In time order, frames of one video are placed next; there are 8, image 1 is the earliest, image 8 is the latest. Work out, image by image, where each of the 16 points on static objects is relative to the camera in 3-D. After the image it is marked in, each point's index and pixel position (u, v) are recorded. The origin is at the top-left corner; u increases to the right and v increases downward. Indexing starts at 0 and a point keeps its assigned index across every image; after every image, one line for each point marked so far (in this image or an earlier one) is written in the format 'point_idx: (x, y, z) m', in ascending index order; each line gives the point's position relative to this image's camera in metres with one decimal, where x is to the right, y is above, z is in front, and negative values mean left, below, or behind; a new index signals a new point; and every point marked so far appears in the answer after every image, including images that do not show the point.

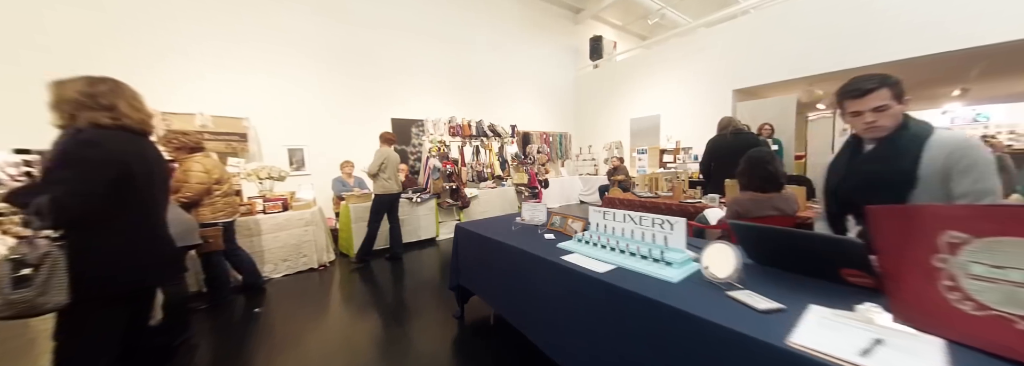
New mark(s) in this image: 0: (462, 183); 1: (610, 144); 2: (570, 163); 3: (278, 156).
0: (-0.7, 0.0, +4.3) m
1: (+2.5, +0.9, +7.1) m
2: (+1.7, +0.5, +7.9) m
3: (-3.2, +0.4, +4.1) m
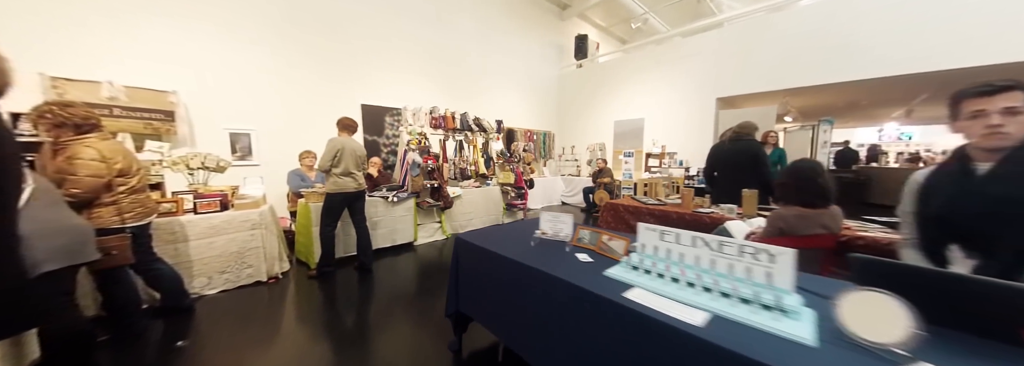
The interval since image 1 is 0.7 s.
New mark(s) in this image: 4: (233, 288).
0: (-0.9, 0.0, +3.8) m
1: (+2.0, +0.9, +7.0) m
2: (+1.1, +0.5, +7.7) m
3: (-3.3, +0.5, +3.4) m
4: (-2.3, -0.9, +2.5) m
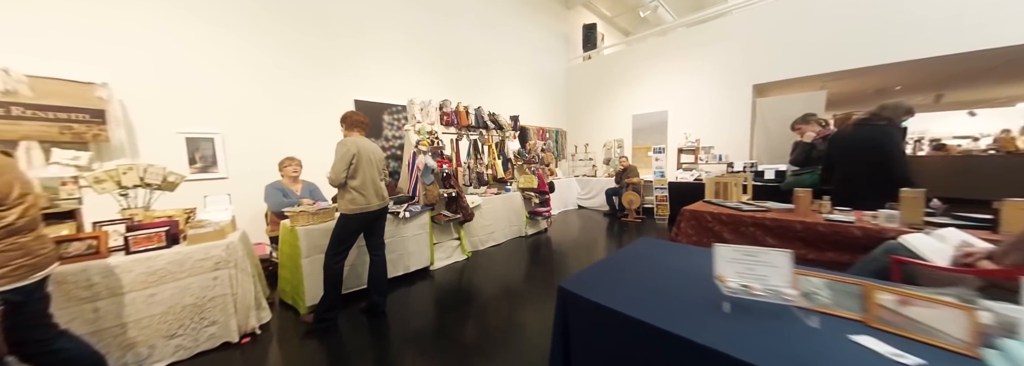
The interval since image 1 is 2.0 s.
0: (-0.5, -0.1, +3.2) m
1: (+2.1, +0.9, +6.5) m
2: (+1.2, +0.5, +7.2) m
3: (-3.0, +0.3, +2.6) m
4: (-1.9, -1.0, +1.8) m
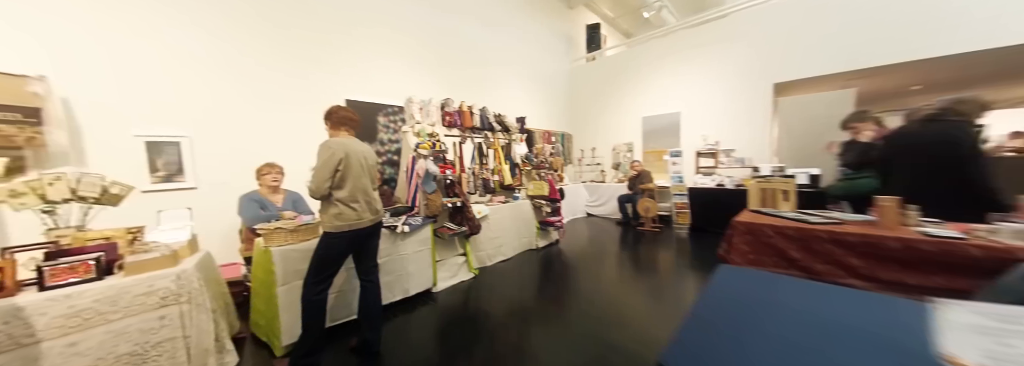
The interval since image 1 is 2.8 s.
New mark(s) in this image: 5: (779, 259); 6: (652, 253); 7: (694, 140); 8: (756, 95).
0: (-0.4, -0.1, +2.8) m
1: (+2.2, +0.8, +6.2) m
2: (+1.3, +0.3, +6.8) m
3: (-2.9, +0.2, +2.2) m
4: (-1.7, -1.1, +1.4) m
5: (+1.6, -0.5, +1.8) m
6: (+1.8, -0.9, +3.9) m
7: (+3.2, +0.7, +5.2) m
8: (+3.7, +1.3, +4.6) m
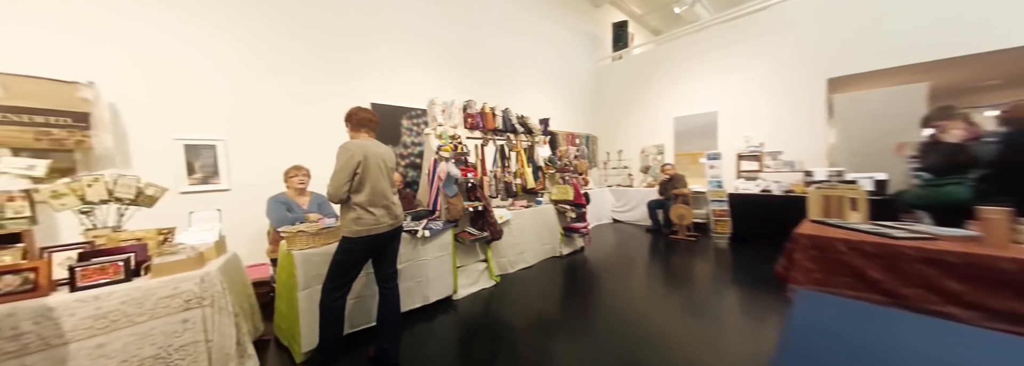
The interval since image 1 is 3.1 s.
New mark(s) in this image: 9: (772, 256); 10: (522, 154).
0: (-0.2, -0.2, +2.7) m
1: (+2.7, +0.7, +5.9) m
2: (+1.8, +0.3, +6.6) m
3: (-2.7, +0.2, +2.3) m
4: (-1.6, -1.1, +1.3) m
5: (+1.7, -0.5, +1.5) m
6: (+2.1, -1.0, +3.6) m
7: (+3.6, +0.7, +4.9) m
8: (+4.1, +1.3, +4.2) m
9: (+3.0, -0.9, +3.5) m
10: (+0.1, +0.3, +3.4) m
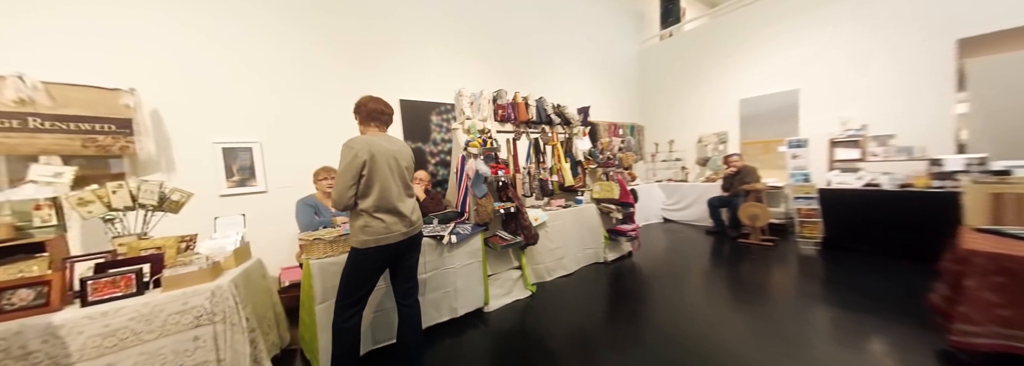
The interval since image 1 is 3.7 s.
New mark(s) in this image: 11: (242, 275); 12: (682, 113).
0: (+0.1, -0.2, +2.4) m
1: (+3.3, +0.8, +5.2) m
2: (+2.6, +0.4, +6.0) m
3: (-2.4, +0.2, +2.4) m
4: (-1.5, -1.1, +1.3) m
5: (+1.9, -0.5, +1.0) m
6: (+2.5, -0.9, +3.0) m
7: (+4.1, +0.8, +4.1) m
8: (+4.6, +1.4, +3.4) m
9: (+3.4, -0.8, +2.8) m
10: (+0.5, +0.4, +3.1) m
11: (-1.4, -0.5, +1.5) m
12: (+3.1, +1.3, +5.5) m
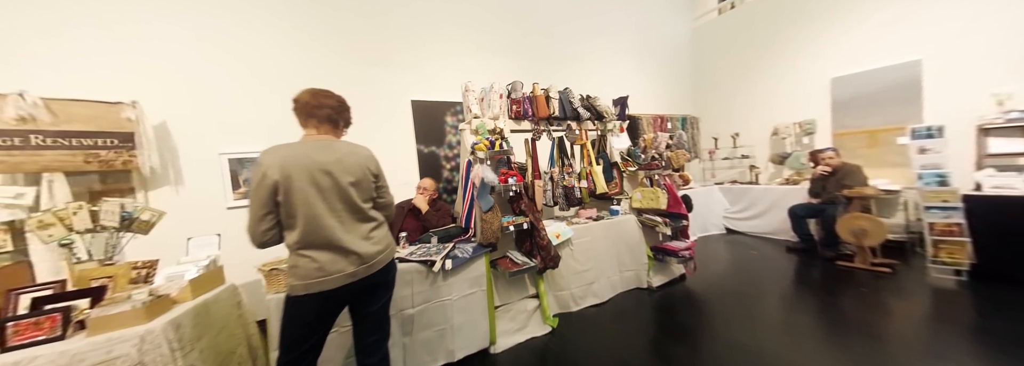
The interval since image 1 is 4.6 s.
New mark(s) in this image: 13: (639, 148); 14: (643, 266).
0: (+0.2, -0.2, +2.0) m
1: (+3.8, +0.8, +4.2) m
2: (+3.2, +0.4, +5.2) m
3: (-2.3, +0.1, +2.3) m
4: (-1.5, -1.2, +1.1) m
5: (+1.7, -0.5, +0.3) m
6: (+2.7, -0.9, +2.2) m
7: (+4.4, +0.8, +3.0) m
8: (+4.7, +1.4, +2.3) m
9: (+3.6, -0.8, +1.9) m
10: (+0.7, +0.3, +2.6) m
11: (-1.4, -0.6, +1.3) m
12: (+3.6, +1.3, +4.6) m
13: (+1.2, +0.3, +2.9) m
14: (+1.1, -0.7, +2.6) m
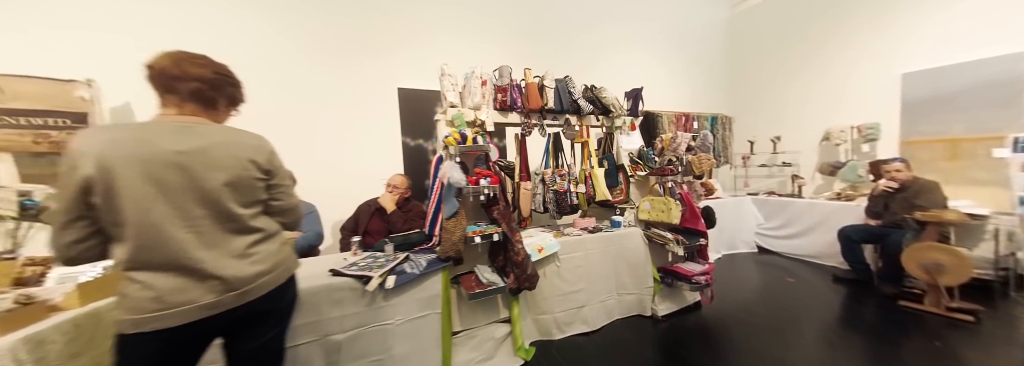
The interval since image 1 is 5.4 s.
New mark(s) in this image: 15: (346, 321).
0: (0.0, -0.2, +1.7) m
1: (+3.8, +0.6, +3.6) m
2: (+3.3, +0.2, +4.6) m
3: (-2.4, +0.2, +2.2) m
4: (-1.8, -1.1, +0.9) m
5: (+1.4, -0.6, -0.1) m
6: (+2.5, -1.1, +1.7) m
7: (+4.4, +0.5, +2.3) m
8: (+4.6, +1.1, +1.5) m
9: (+3.4, -1.0, +1.3) m
10: (+0.6, +0.3, +2.2) m
11: (-1.6, -0.5, +1.1) m
12: (+3.7, +1.1, +4.0) m
13: (+1.2, +0.3, +2.5) m
14: (+1.0, -0.7, +2.2) m
15: (-0.7, -0.6, +1.3) m
